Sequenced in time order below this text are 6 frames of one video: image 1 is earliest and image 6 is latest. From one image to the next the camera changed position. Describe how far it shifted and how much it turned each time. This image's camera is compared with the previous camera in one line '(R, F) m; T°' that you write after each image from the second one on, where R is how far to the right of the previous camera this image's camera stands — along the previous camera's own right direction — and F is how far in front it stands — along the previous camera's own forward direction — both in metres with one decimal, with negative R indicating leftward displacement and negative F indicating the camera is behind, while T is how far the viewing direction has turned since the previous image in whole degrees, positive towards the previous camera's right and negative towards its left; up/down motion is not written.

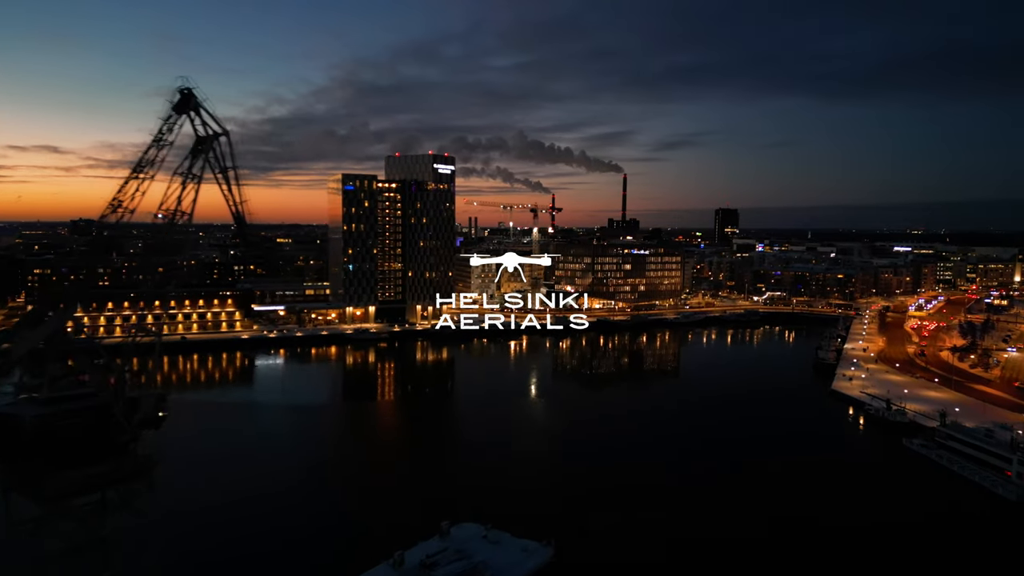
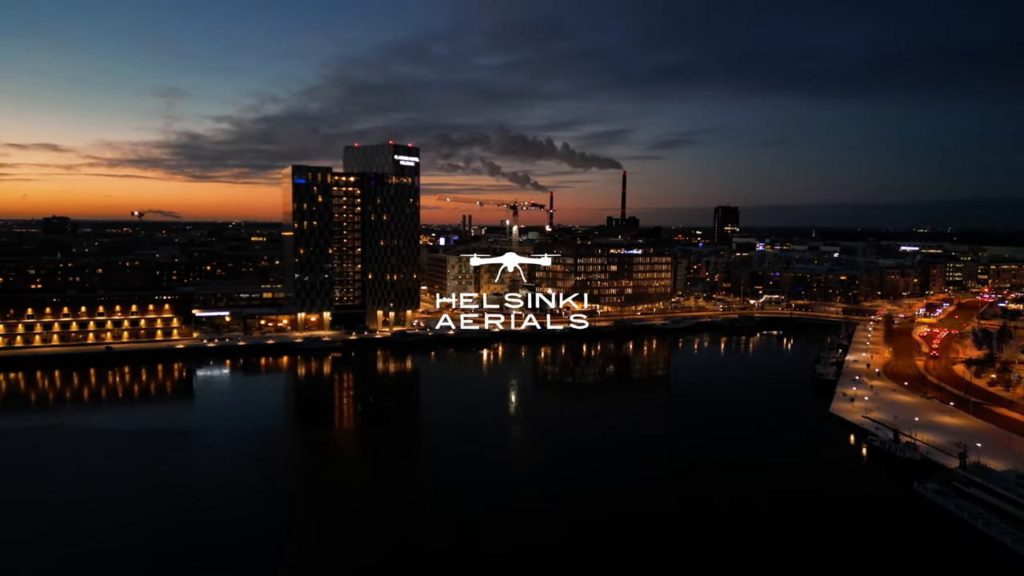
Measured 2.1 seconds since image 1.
(+1.9, +3.2) m; 0°
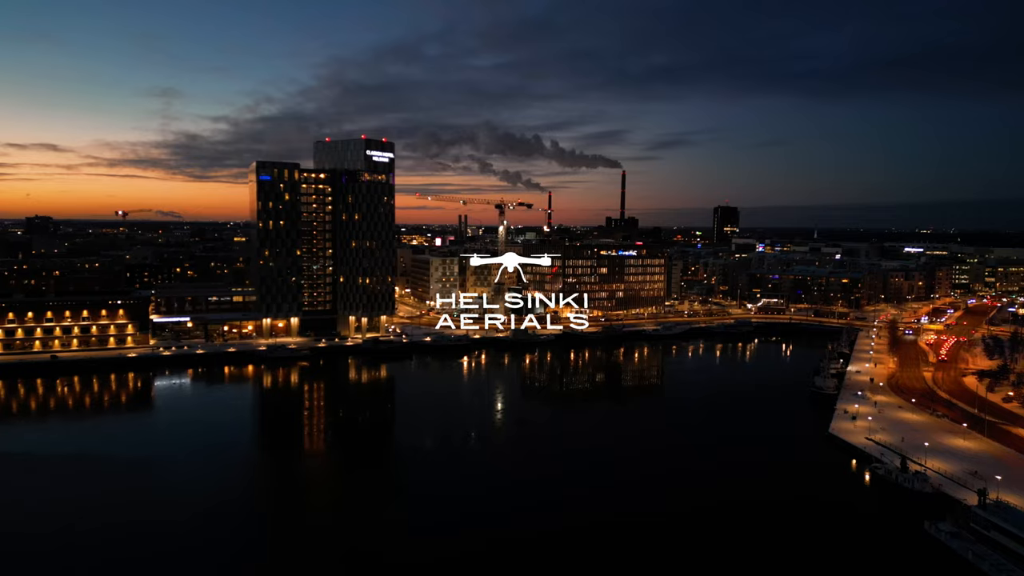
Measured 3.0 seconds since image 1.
(+1.1, +2.0) m; 0°
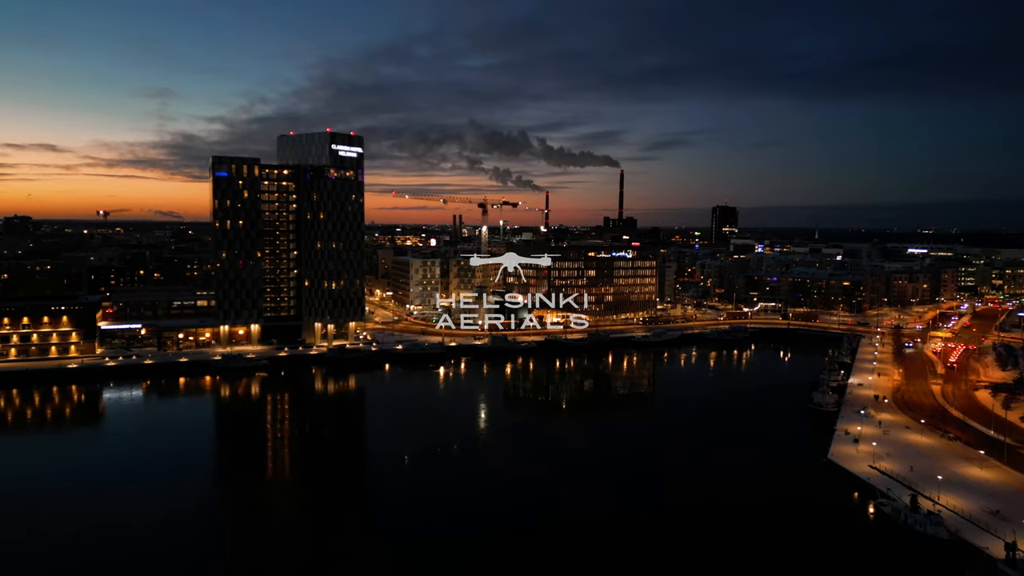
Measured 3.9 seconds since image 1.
(+1.2, +2.1) m; 0°
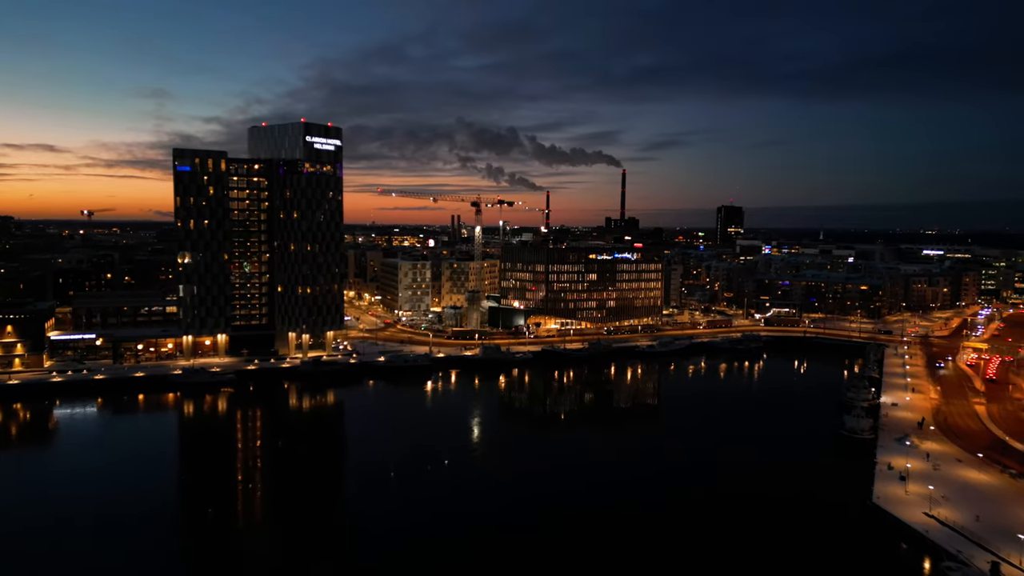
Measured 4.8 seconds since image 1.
(+0.4, +2.6) m; 0°
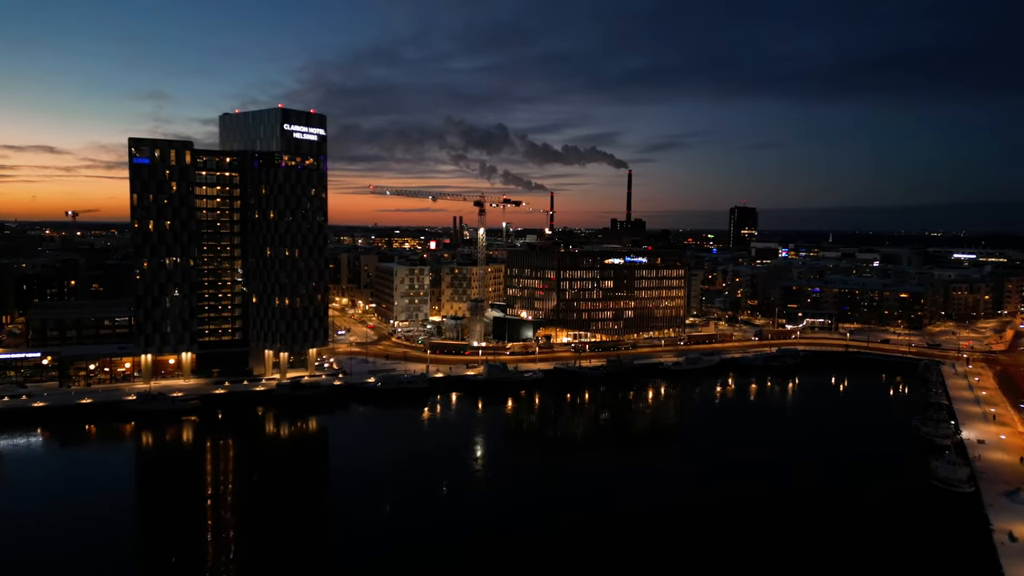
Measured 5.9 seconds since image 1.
(-0.3, +3.5) m; 0°
